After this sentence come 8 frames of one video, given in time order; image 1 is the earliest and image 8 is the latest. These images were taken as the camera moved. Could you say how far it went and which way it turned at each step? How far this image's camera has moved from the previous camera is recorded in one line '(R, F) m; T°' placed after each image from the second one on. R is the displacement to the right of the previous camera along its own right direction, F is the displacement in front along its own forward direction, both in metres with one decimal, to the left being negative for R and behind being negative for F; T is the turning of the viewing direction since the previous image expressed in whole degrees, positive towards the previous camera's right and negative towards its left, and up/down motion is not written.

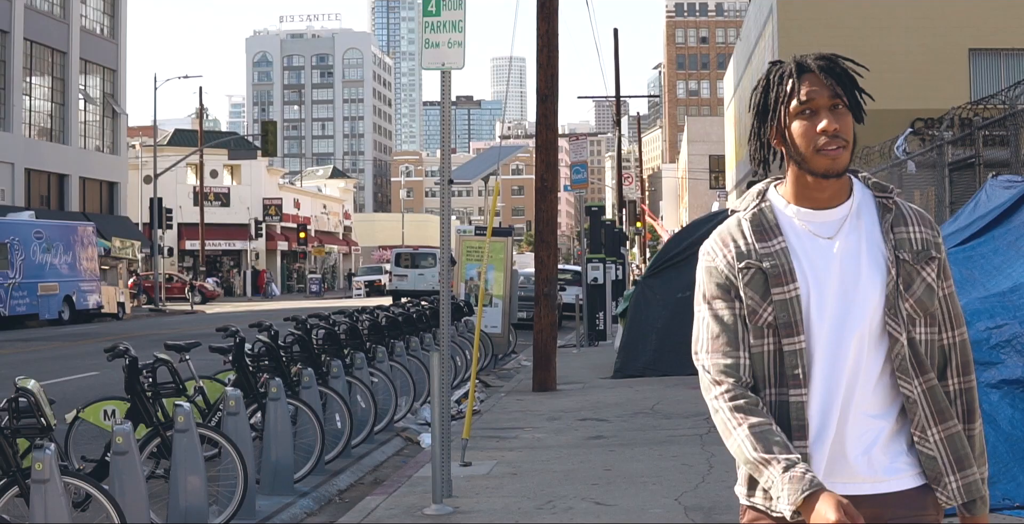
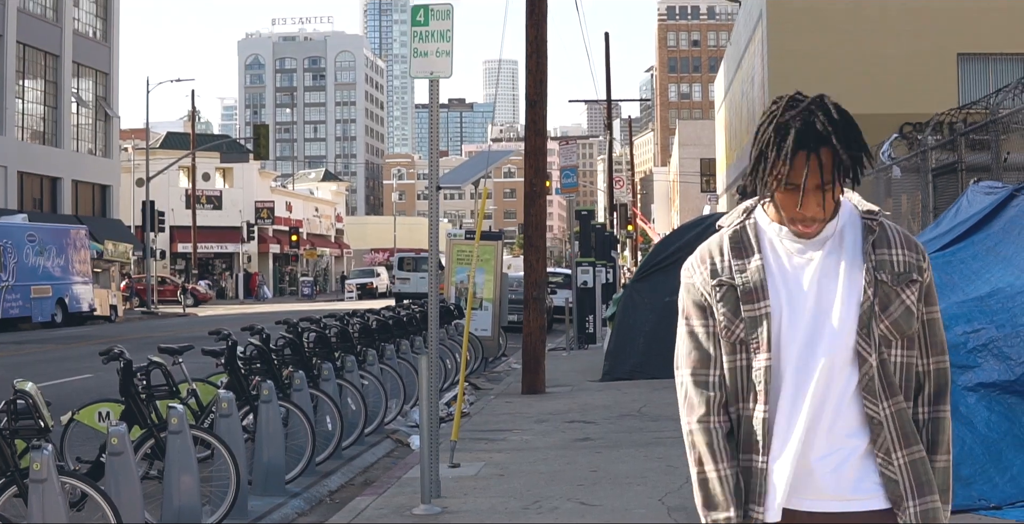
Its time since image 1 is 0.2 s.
(0.0, -0.2) m; 0°
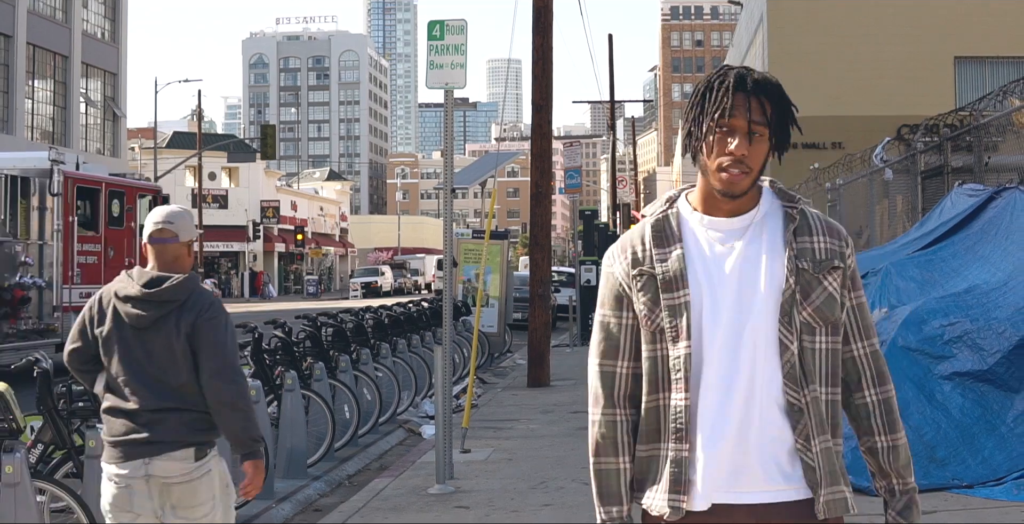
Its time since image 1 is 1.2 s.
(0.0, -0.6) m; 0°
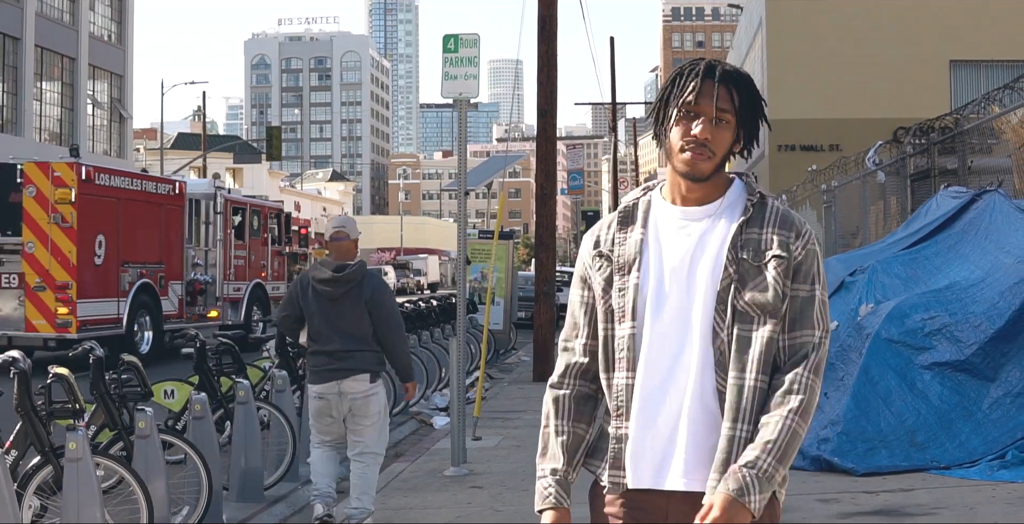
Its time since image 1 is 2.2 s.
(-0.1, -0.6) m; 0°
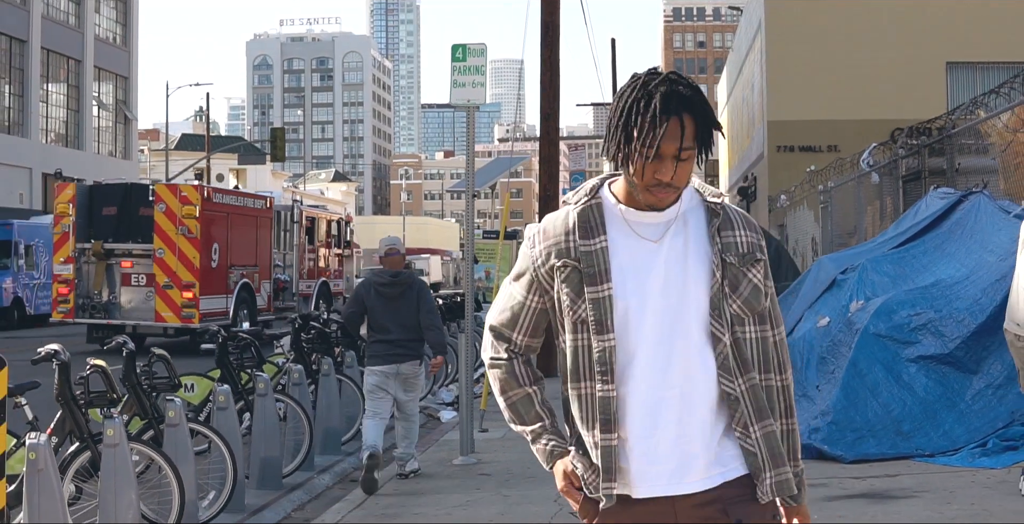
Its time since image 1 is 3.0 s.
(0.0, -0.4) m; 0°
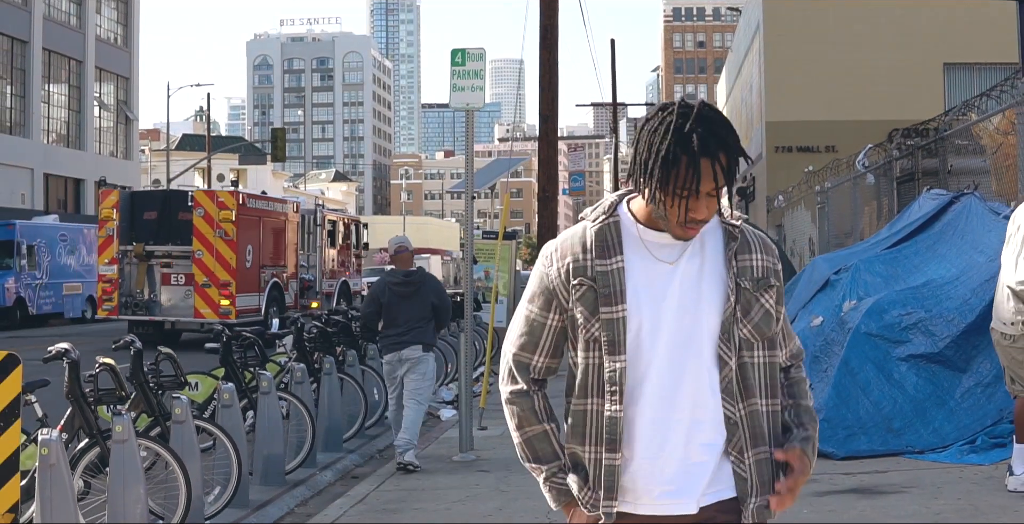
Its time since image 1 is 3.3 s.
(0.0, -0.2) m; 0°
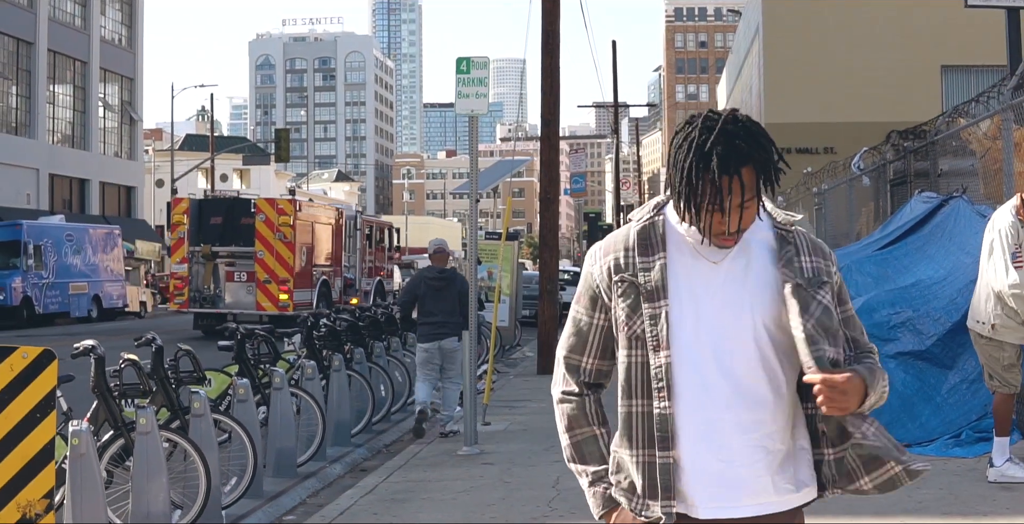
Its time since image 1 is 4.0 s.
(0.0, -0.4) m; 0°
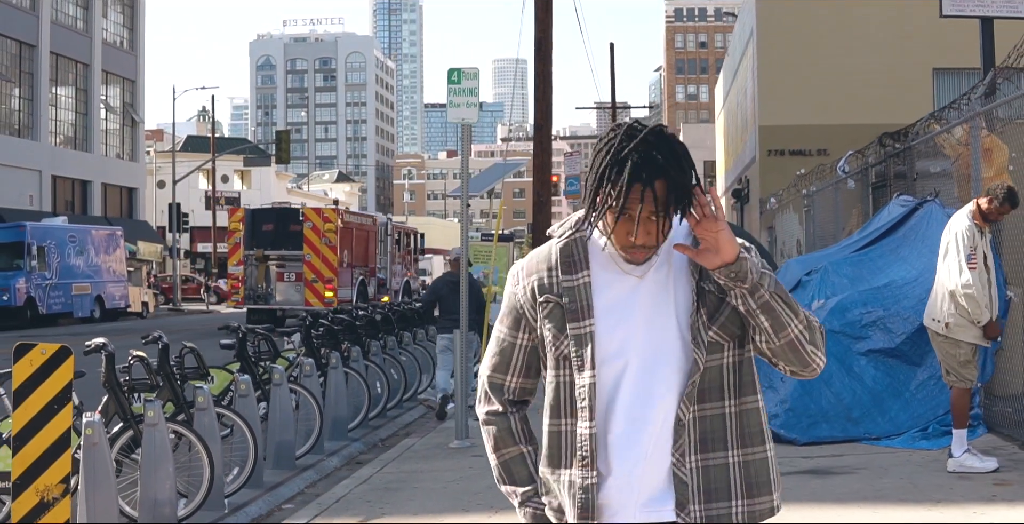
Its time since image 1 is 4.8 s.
(+0.1, -0.5) m; 0°
